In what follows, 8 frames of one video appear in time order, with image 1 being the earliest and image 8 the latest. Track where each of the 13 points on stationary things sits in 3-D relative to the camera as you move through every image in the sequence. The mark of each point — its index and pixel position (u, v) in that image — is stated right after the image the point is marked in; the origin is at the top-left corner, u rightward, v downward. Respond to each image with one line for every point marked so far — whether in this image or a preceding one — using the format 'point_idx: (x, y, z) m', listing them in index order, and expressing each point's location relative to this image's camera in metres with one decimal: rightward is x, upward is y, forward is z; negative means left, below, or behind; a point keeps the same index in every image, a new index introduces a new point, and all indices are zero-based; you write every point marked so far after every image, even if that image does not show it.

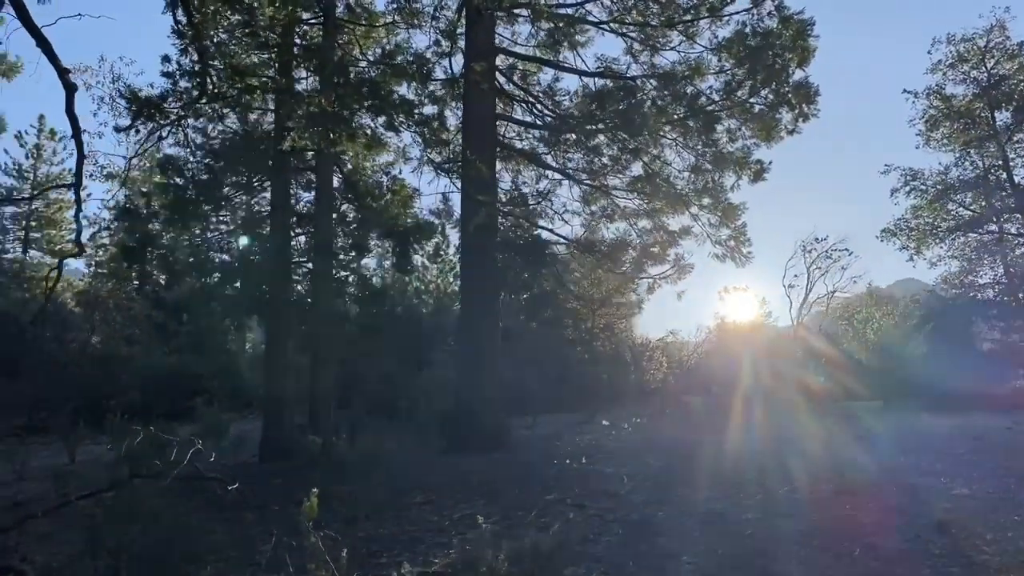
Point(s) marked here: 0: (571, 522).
0: (+0.4, -1.7, +6.4) m
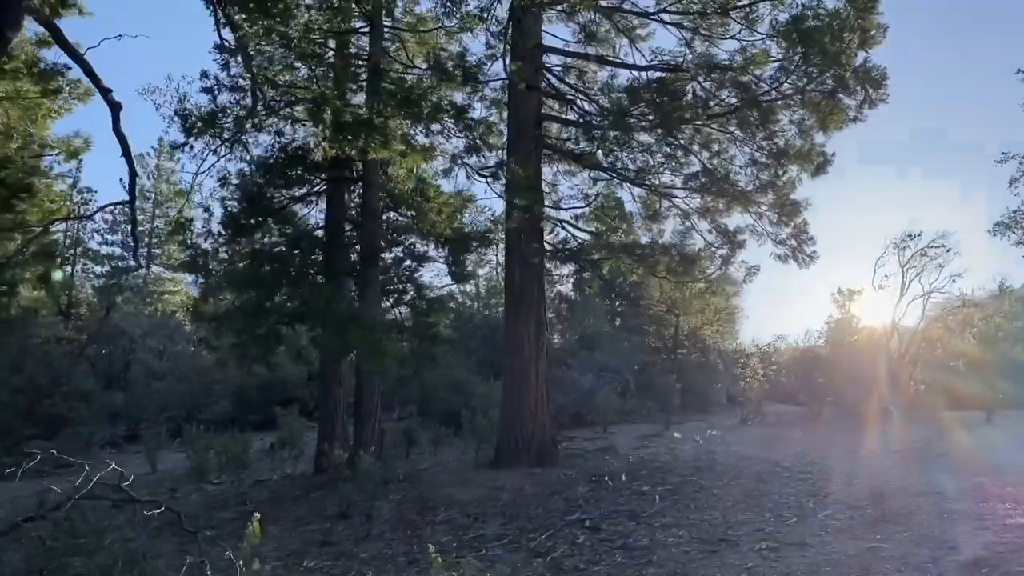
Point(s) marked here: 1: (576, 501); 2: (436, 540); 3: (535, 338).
0: (+0.4, -1.8, +5.9) m
1: (+0.6, -1.9, +7.6) m
2: (-0.6, -2.0, +6.8) m
3: (+0.3, -0.6, +10.2) m
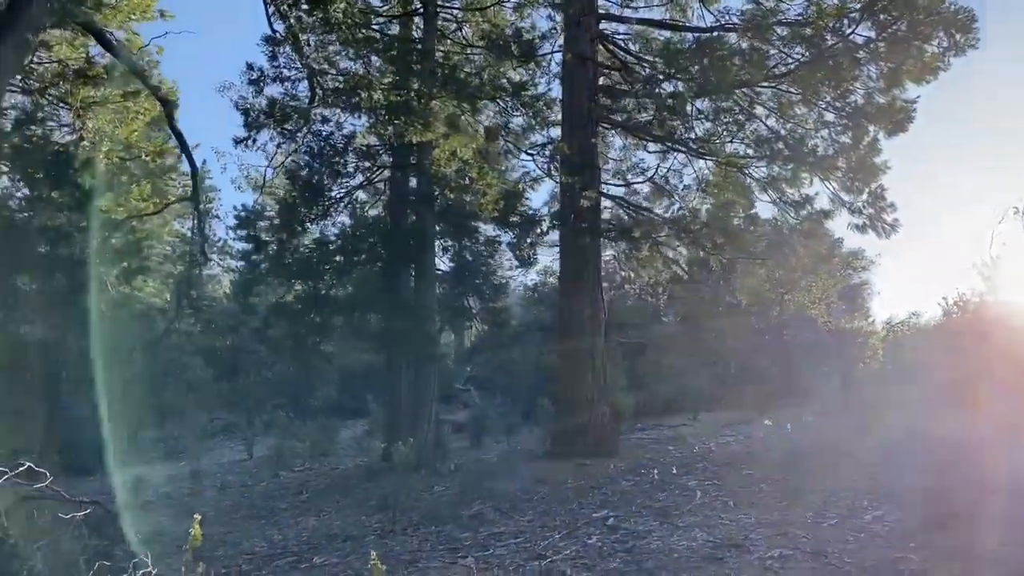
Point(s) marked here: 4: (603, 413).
0: (+0.4, -1.7, +5.5) m
1: (+0.8, -1.7, +7.1) m
2: (-0.4, -1.9, +6.5) m
3: (+0.9, -0.4, +9.7) m
4: (+1.0, -1.4, +9.8) m
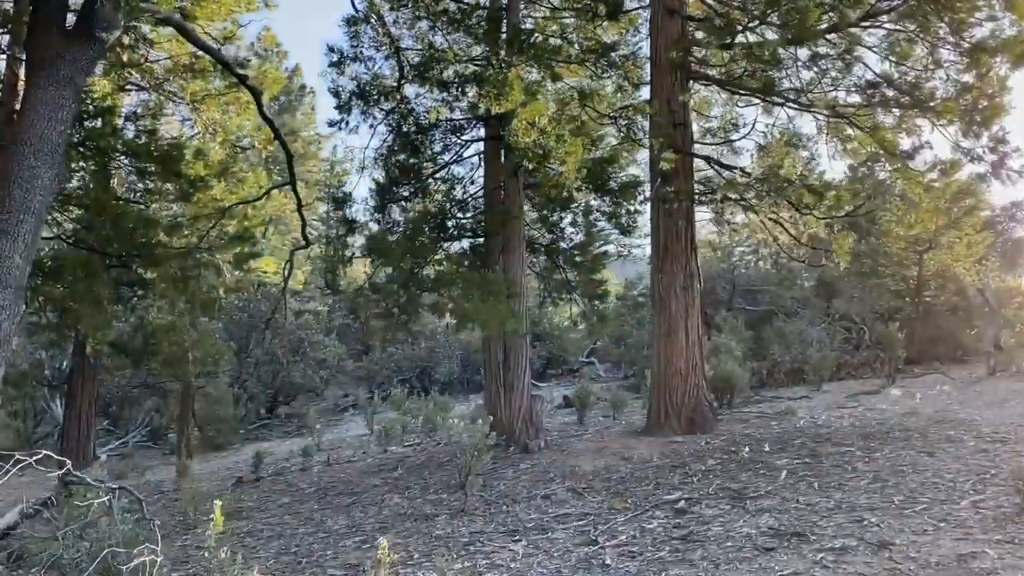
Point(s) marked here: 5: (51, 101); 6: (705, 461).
0: (+0.7, -1.5, +5.2) m
1: (+1.4, -1.5, +6.7) m
2: (+0.1, -1.7, +6.3) m
3: (+1.8, -0.1, +9.2) m
4: (+2.0, -1.1, +9.3) m
5: (-3.5, +1.4, +6.6) m
6: (+1.6, -1.4, +7.3) m
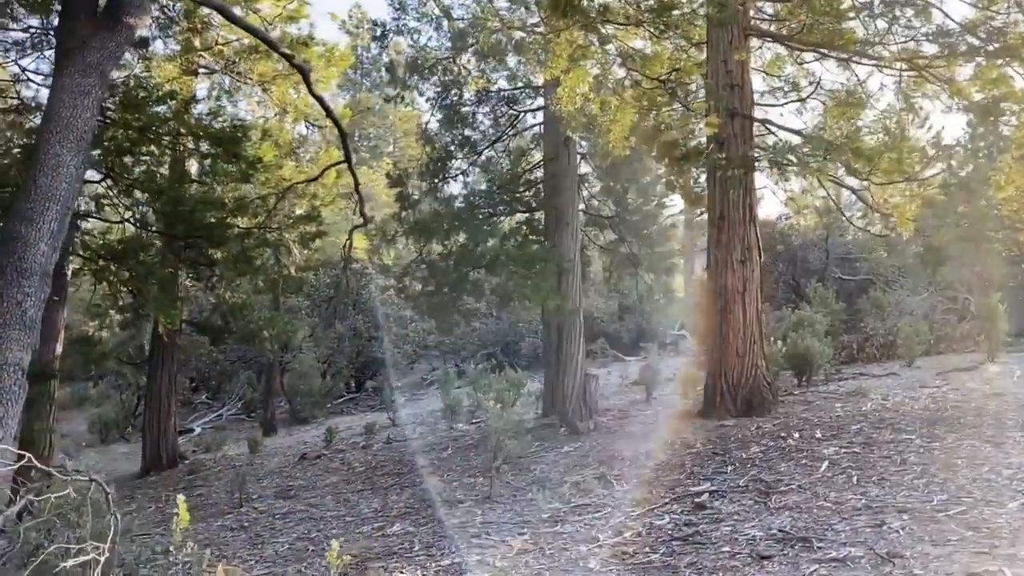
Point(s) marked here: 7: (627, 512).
0: (+0.7, -1.4, +4.8) m
1: (+1.6, -1.3, +6.3) m
2: (+0.2, -1.5, +6.0) m
3: (+2.3, +0.2, +8.7) m
4: (+2.5, -0.8, +8.8) m
5: (-3.3, +1.5, +6.7) m
6: (+1.8, -1.2, +6.8) m
7: (+0.7, -1.4, +5.5) m
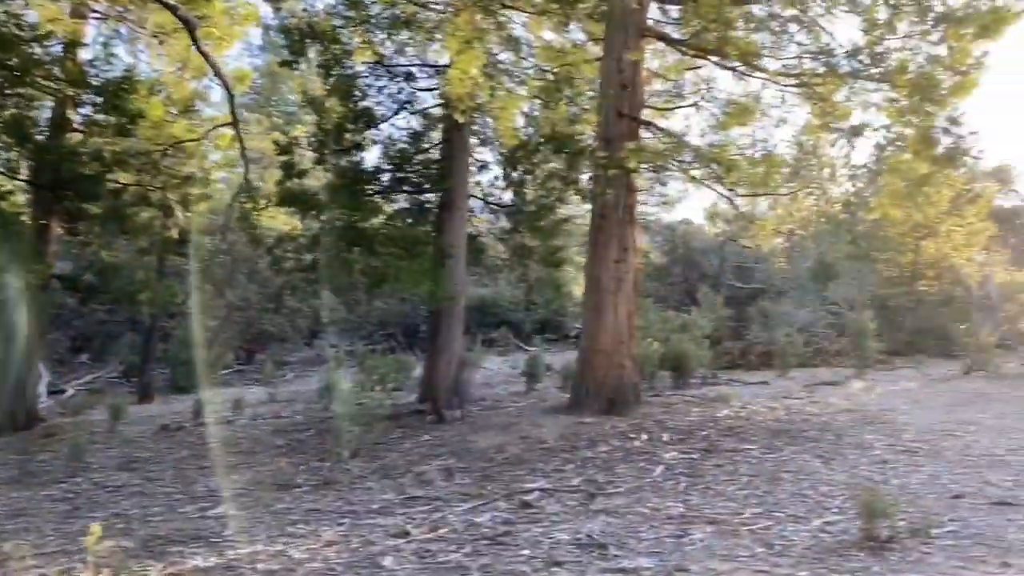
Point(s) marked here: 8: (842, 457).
0: (-0.3, -1.3, +4.7) m
1: (+0.4, -1.3, +6.2) m
2: (-0.9, -1.4, +5.9) m
3: (+1.0, +0.2, +8.7) m
4: (+1.2, -0.8, +8.8) m
5: (-4.3, +1.9, +6.1) m
6: (+0.7, -1.2, +6.8) m
7: (-0.4, -1.3, +5.3) m
8: (+2.3, -1.2, +6.0) m
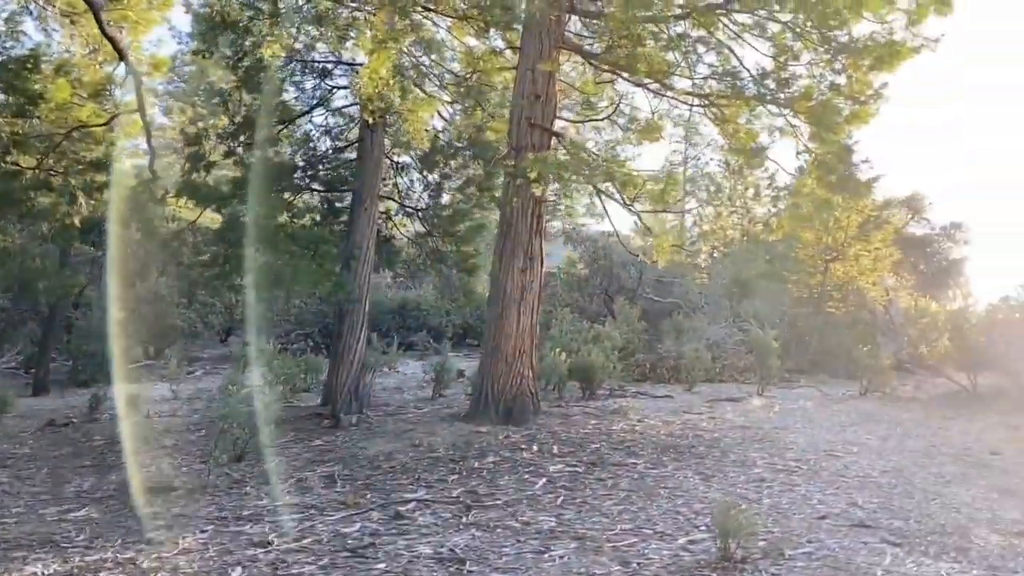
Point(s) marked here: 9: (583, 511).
0: (-1.0, -1.3, +4.6) m
1: (-0.4, -1.3, +6.2) m
2: (-1.7, -1.4, +5.7) m
3: (+0.1, +0.1, +8.6) m
4: (+0.2, -0.9, +8.8) m
5: (-4.9, +2.1, +5.7) m
6: (-0.2, -1.3, +6.7) m
7: (-1.1, -1.4, +5.2) m
8: (+1.5, -1.3, +6.1) m
9: (+0.5, -1.3, +5.1) m
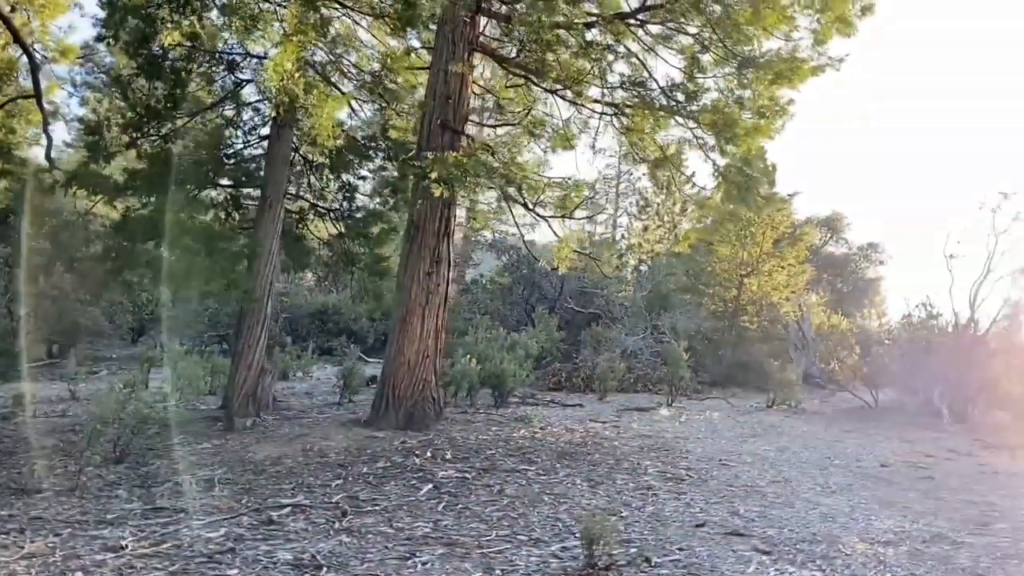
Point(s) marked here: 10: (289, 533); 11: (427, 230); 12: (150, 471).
0: (-1.7, -1.3, +4.4) m
1: (-1.2, -1.3, +6.0) m
2: (-2.5, -1.4, +5.4) m
3: (-0.8, +0.1, +8.5) m
4: (-0.8, -0.9, +8.6) m
5: (-5.6, +2.2, +5.3) m
6: (-1.0, -1.3, +6.5) m
7: (-1.8, -1.3, +5.0) m
8: (+0.7, -1.4, +6.0) m
9: (-0.2, -1.3, +5.0) m
10: (-1.2, -1.3, +4.6) m
11: (-0.8, +0.6, +8.5) m
12: (-2.7, -1.4, +6.6) m
